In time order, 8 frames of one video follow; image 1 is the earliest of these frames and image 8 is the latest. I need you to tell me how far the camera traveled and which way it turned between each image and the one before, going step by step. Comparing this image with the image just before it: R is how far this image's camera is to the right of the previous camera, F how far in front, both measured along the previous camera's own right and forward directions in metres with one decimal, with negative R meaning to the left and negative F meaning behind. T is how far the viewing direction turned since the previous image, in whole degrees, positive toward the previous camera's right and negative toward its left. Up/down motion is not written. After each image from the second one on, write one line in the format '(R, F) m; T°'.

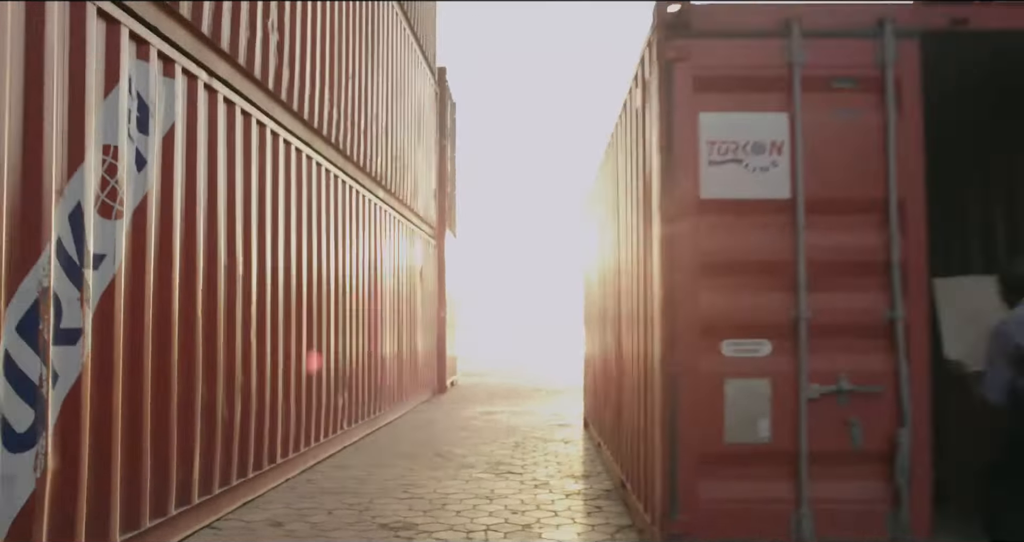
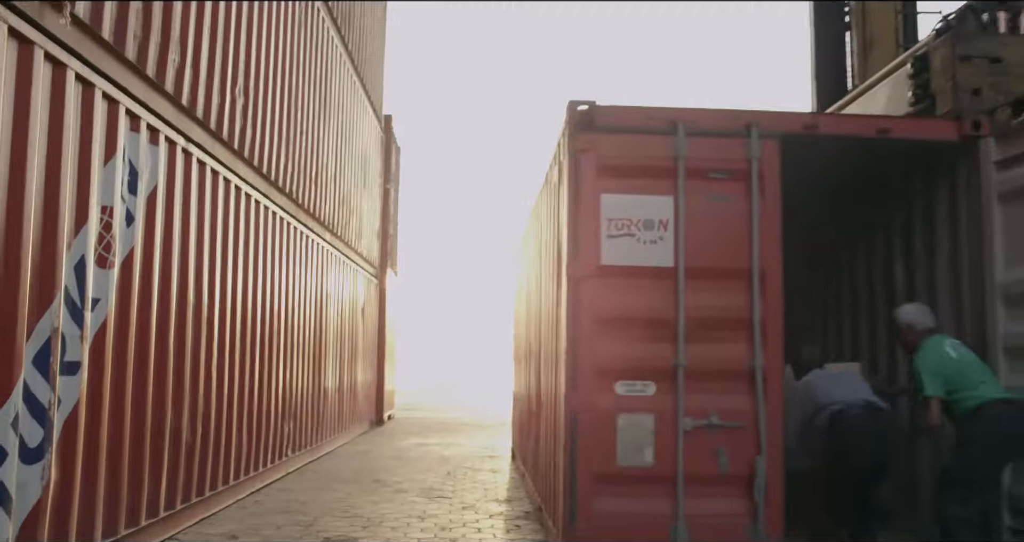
(0.0, -0.8) m; +4°
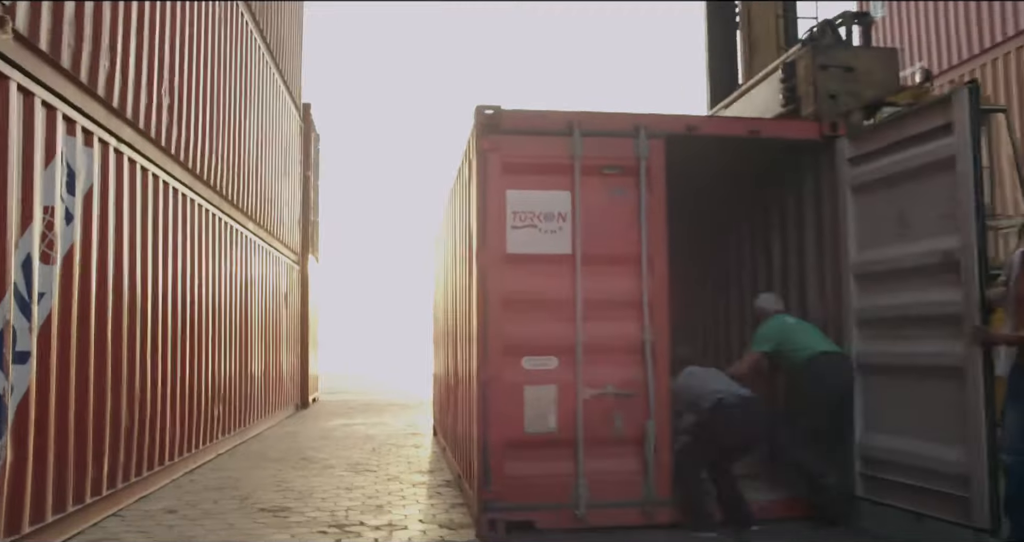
(0.0, -0.6) m; +5°
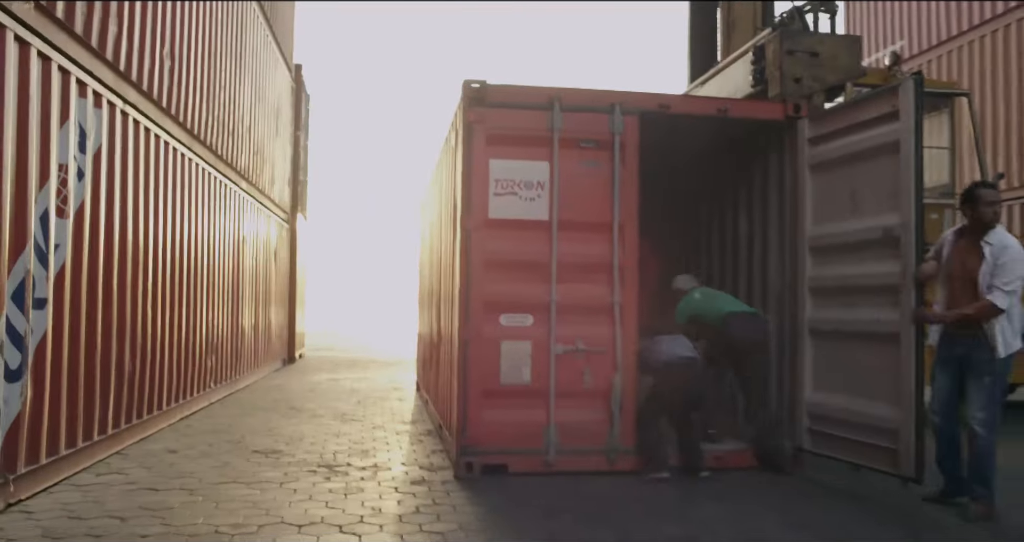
(0.0, -0.4) m; +1°
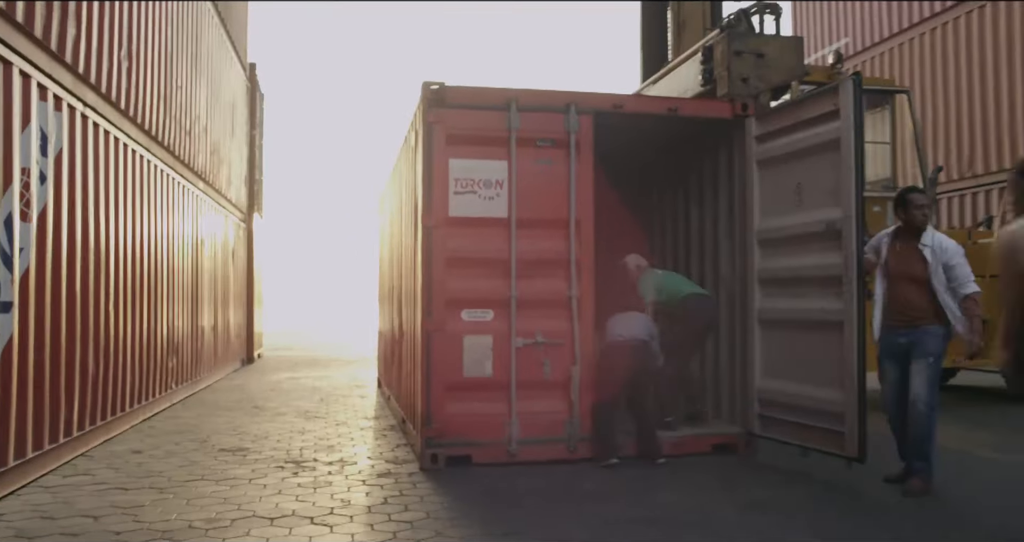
(0.0, -0.2) m; +3°
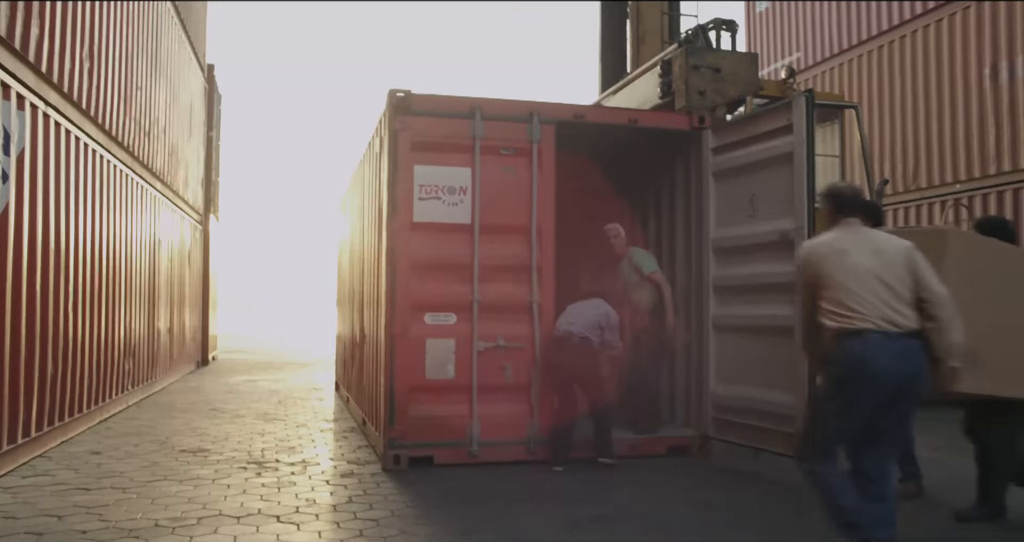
(0.0, -0.1) m; +3°
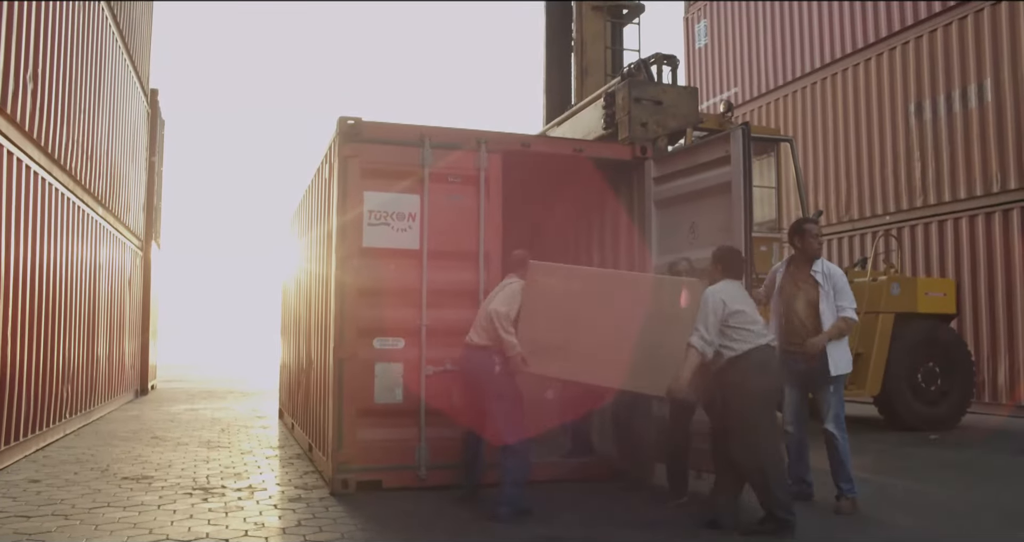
(0.0, -0.1) m; +4°
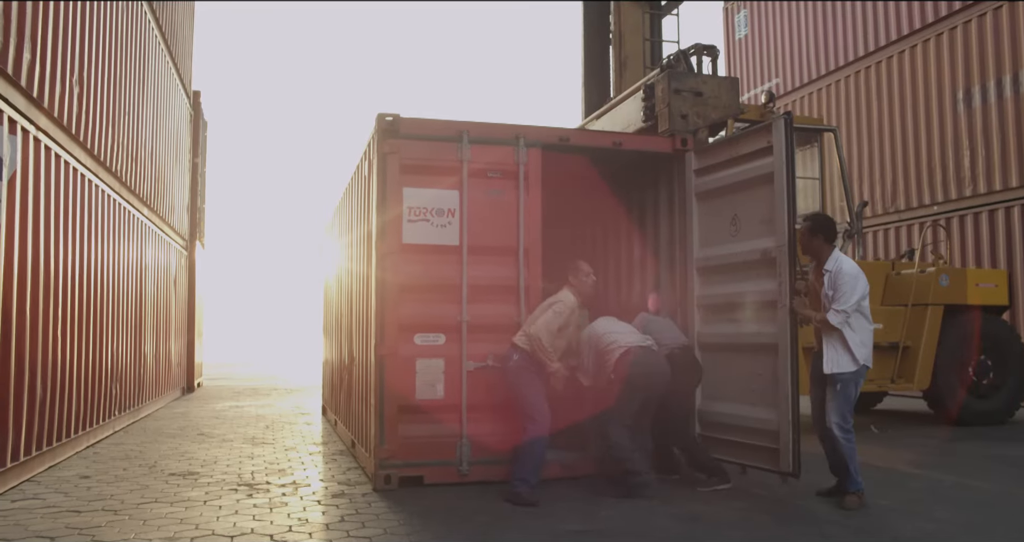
(0.0, 0.0) m; -3°
